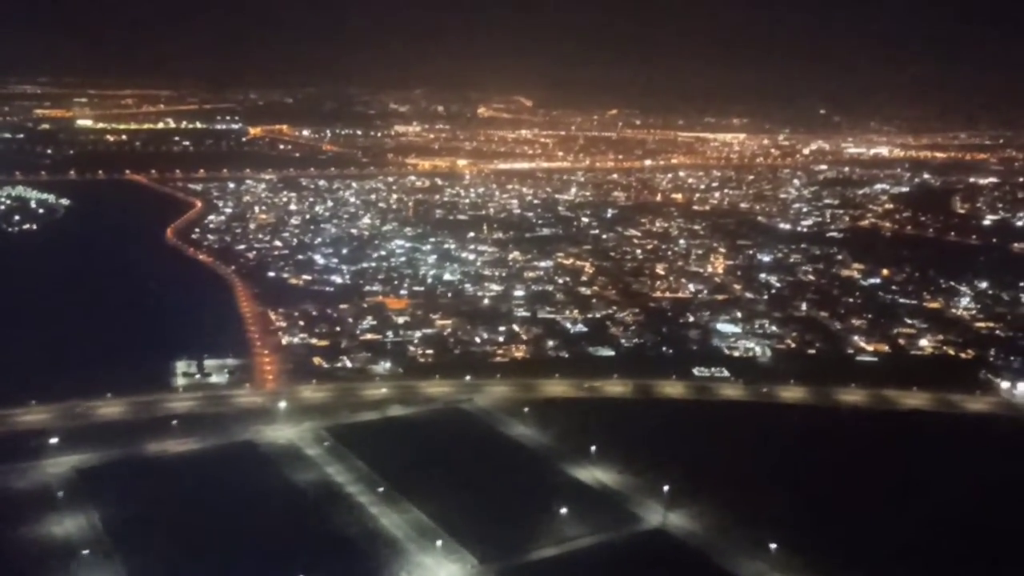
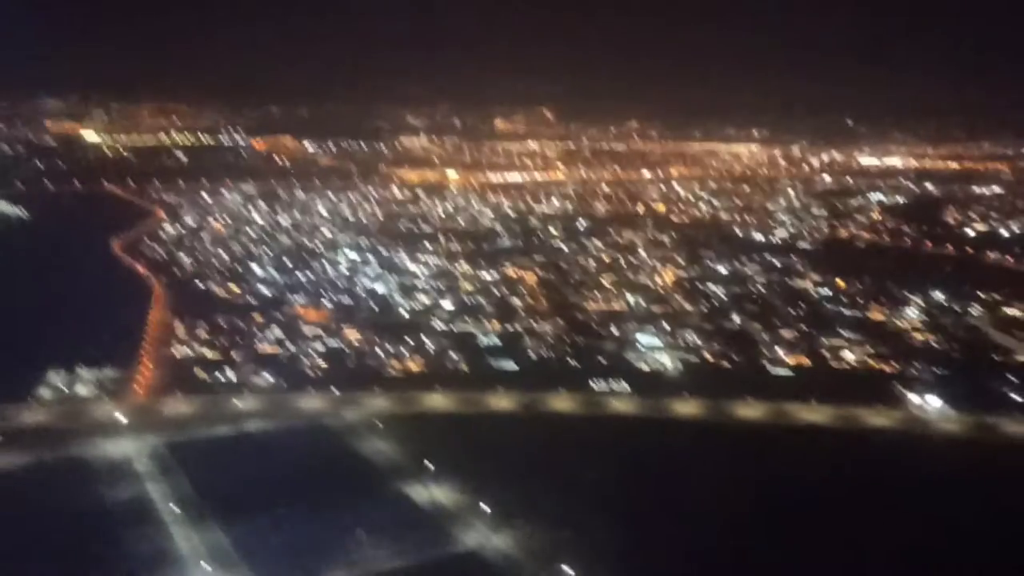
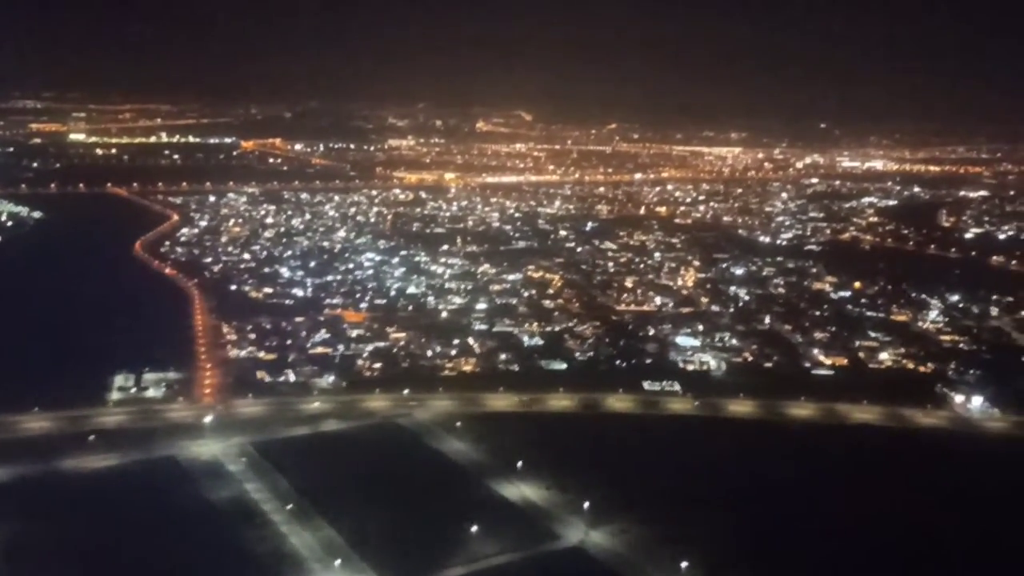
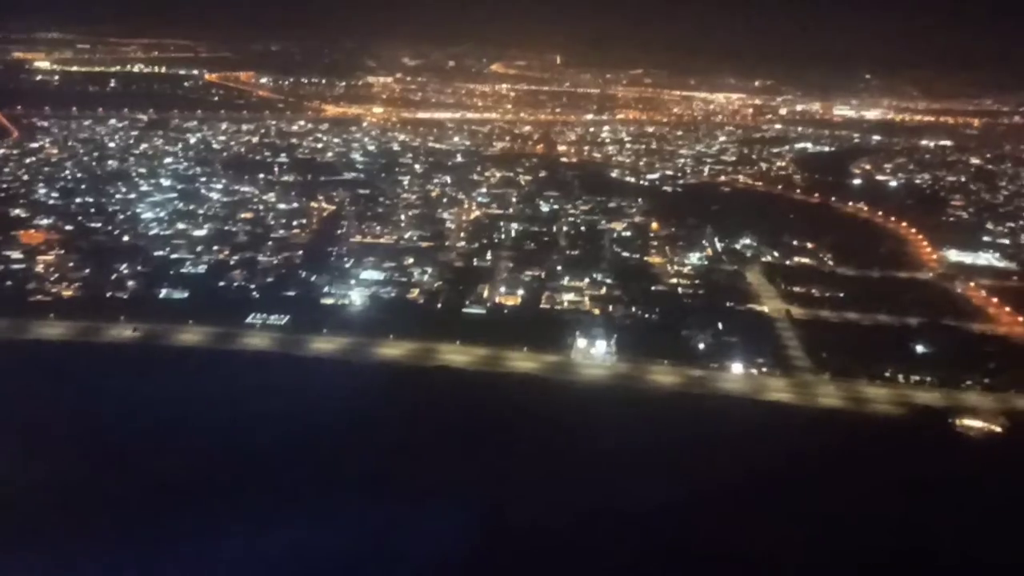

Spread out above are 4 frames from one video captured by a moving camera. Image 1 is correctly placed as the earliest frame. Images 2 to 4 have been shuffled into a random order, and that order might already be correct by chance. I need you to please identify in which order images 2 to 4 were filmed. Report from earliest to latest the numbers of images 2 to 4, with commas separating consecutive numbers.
3, 2, 4
